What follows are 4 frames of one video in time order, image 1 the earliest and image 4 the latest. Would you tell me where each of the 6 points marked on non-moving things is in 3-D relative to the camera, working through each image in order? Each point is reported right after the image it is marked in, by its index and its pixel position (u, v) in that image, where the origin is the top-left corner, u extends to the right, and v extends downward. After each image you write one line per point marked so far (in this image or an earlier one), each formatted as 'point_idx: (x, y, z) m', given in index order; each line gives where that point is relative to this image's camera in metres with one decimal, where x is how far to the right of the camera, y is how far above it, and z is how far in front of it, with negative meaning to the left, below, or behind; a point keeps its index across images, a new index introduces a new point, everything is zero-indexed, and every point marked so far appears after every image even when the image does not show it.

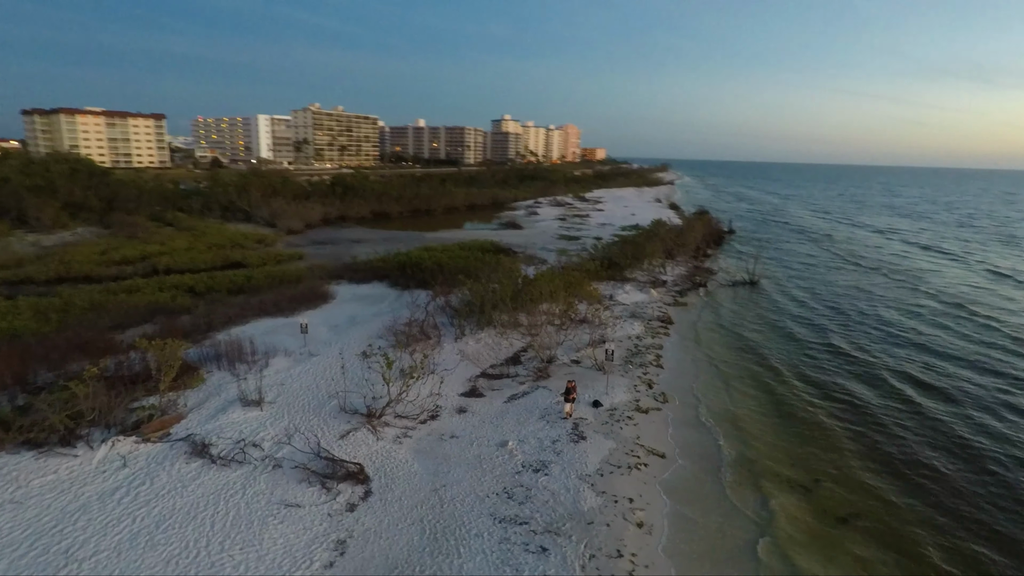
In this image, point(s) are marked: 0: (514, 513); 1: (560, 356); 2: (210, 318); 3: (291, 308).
0: (+0.1, -3.7, +9.5) m
1: (+1.3, -1.9, +16.4) m
2: (-9.6, -0.9, +18.4) m
3: (-7.6, -0.7, +19.9) m
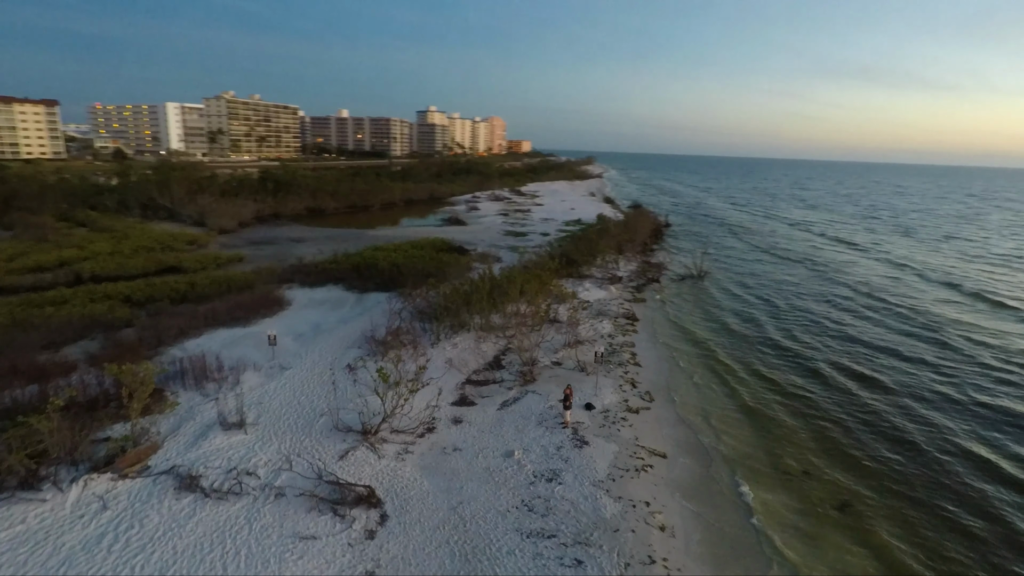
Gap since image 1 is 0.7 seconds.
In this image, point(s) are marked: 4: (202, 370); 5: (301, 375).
0: (+0.5, -3.9, +9.4) m
1: (+0.8, -2.0, +16.4) m
2: (-10.3, -1.2, +16.9) m
3: (-8.5, -0.9, +18.6) m
4: (-7.4, -2.0, +13.9) m
5: (-5.3, -2.2, +14.5) m
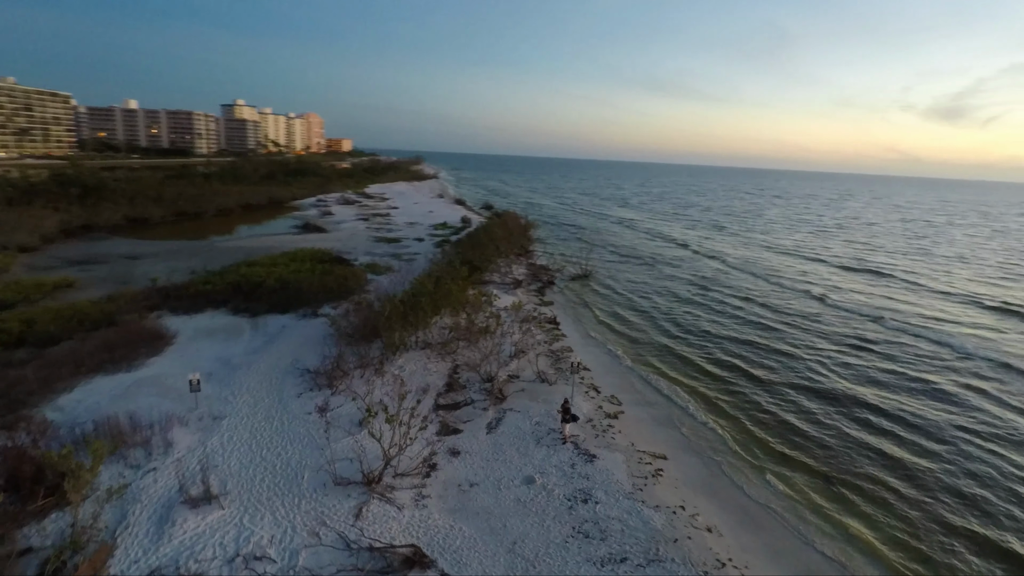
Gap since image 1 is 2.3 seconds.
0: (+1.5, -4.2, +9.1) m
1: (-0.4, -2.3, +15.8) m
2: (-11.2, -2.2, +12.9) m
3: (-10.0, -1.9, +15.1) m
4: (-7.5, -2.8, +10.9) m
5: (-5.6, -2.9, +12.1) m
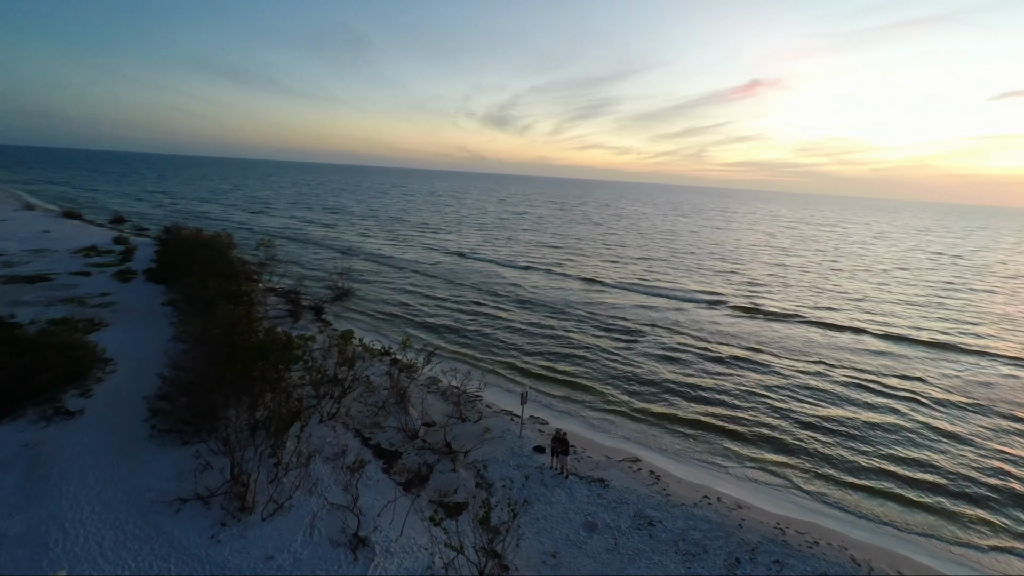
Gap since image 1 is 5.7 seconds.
0: (+3.5, -4.5, +9.6) m
1: (-2.4, -3.2, +13.6) m
2: (-8.9, -4.4, +4.6) m
3: (-9.4, -3.9, +7.1) m
4: (-4.8, -4.4, +5.4) m
5: (-4.1, -4.3, +7.5) m
